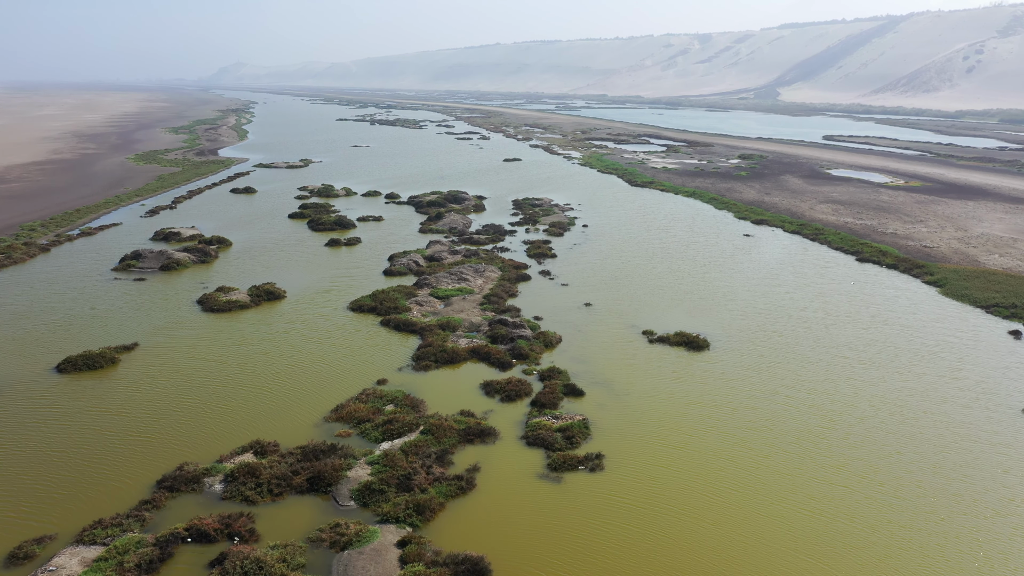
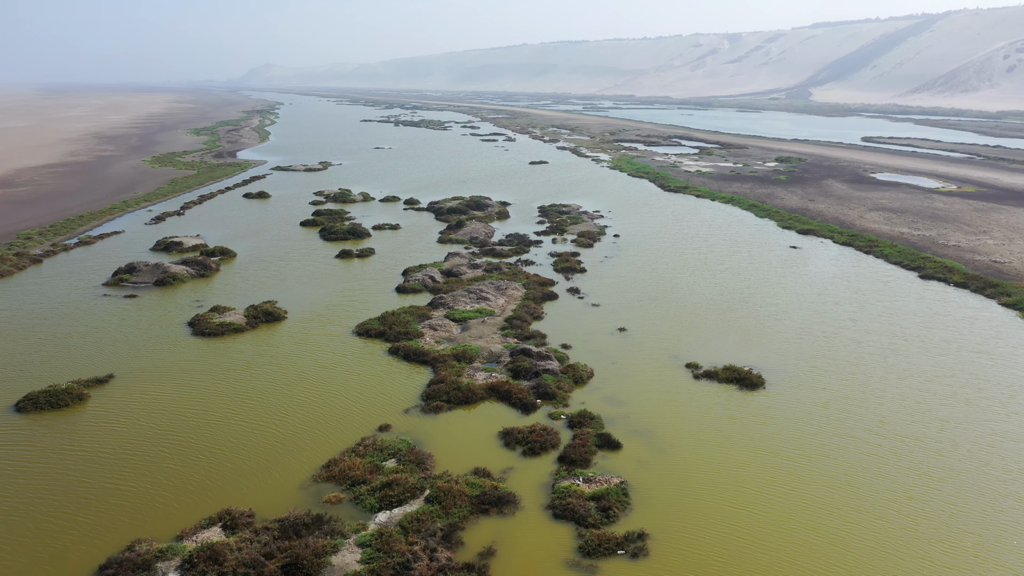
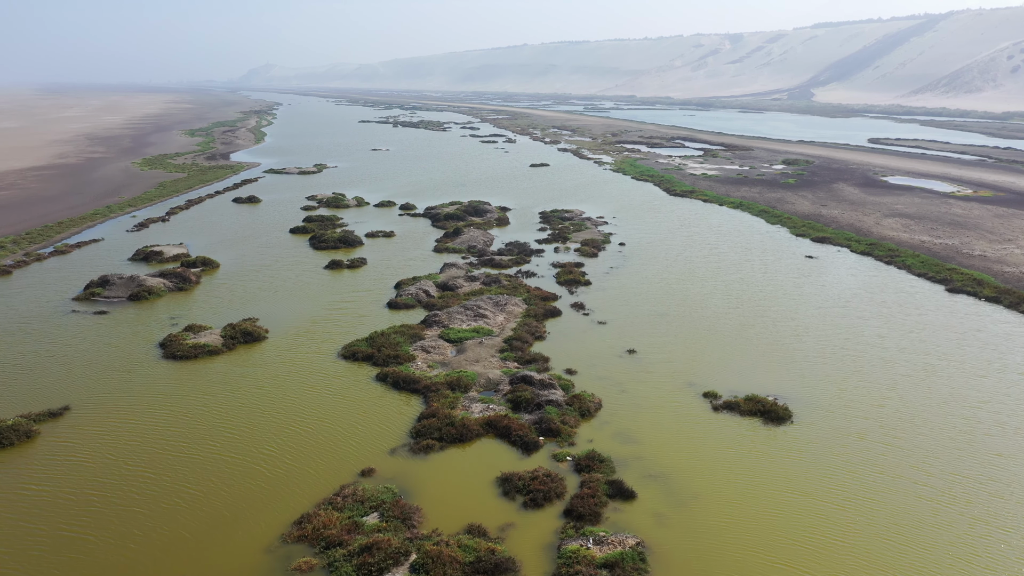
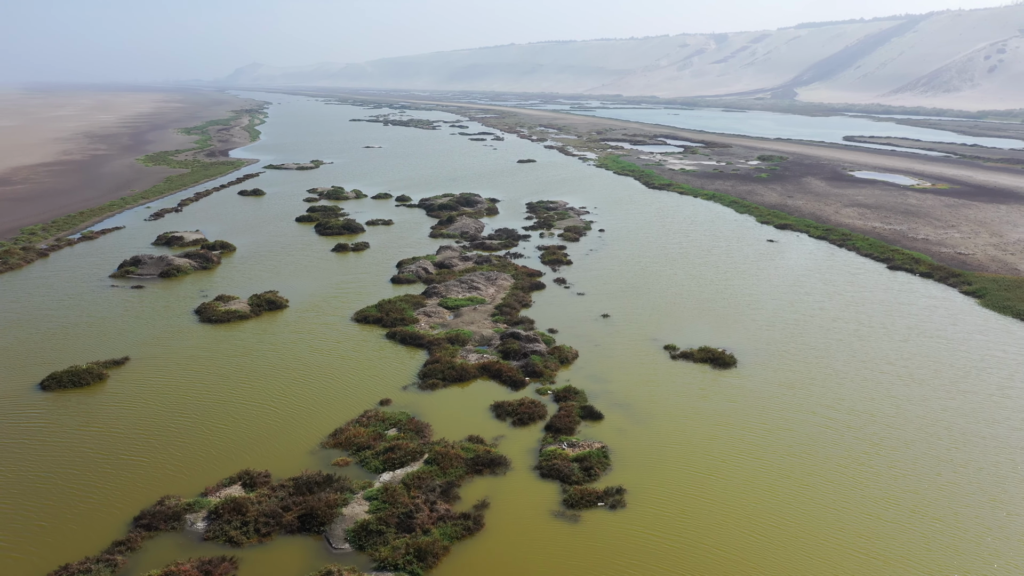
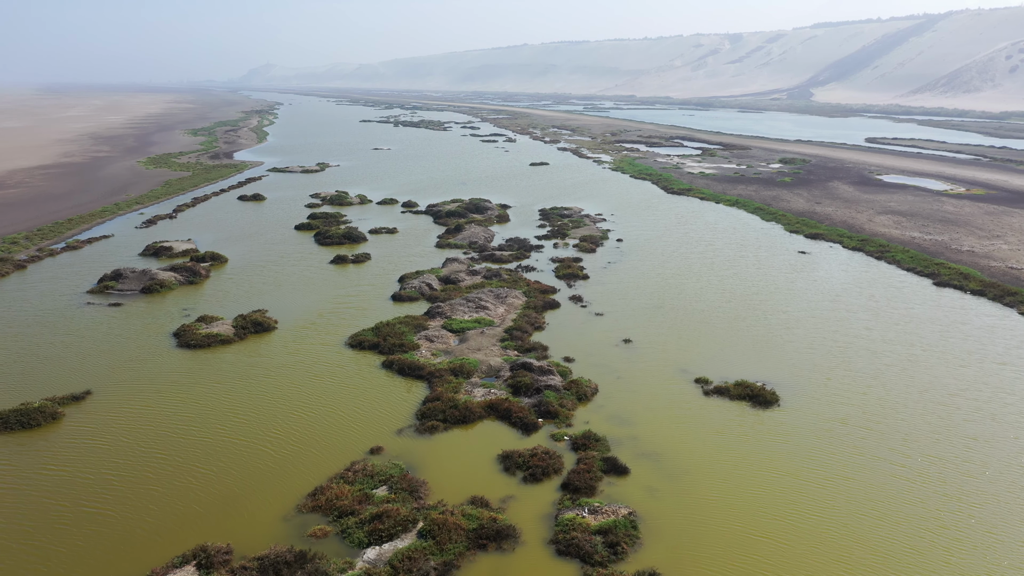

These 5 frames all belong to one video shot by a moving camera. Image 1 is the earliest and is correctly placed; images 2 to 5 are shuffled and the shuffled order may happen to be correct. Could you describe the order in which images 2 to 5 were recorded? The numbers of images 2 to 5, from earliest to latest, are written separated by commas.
4, 2, 5, 3
